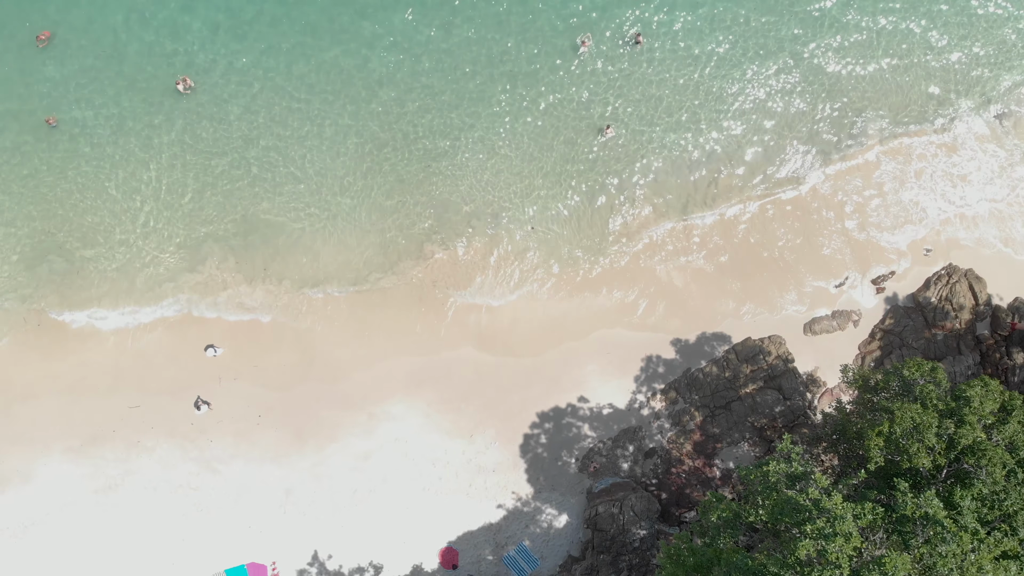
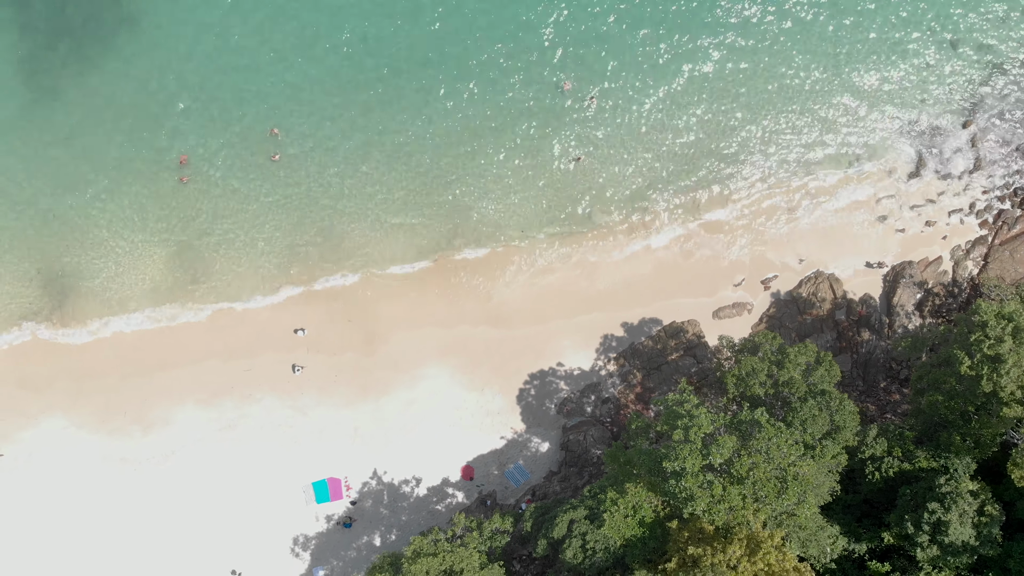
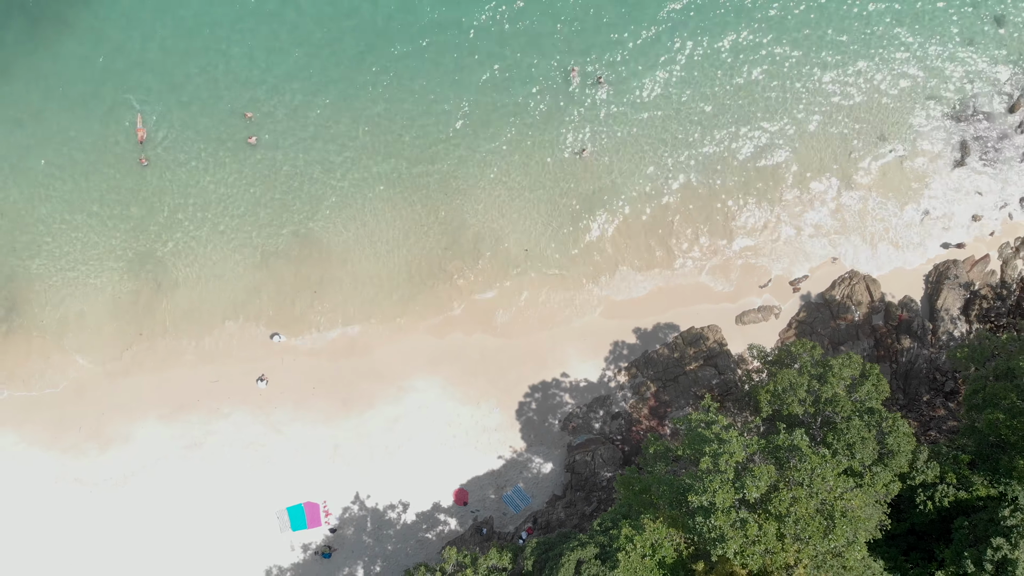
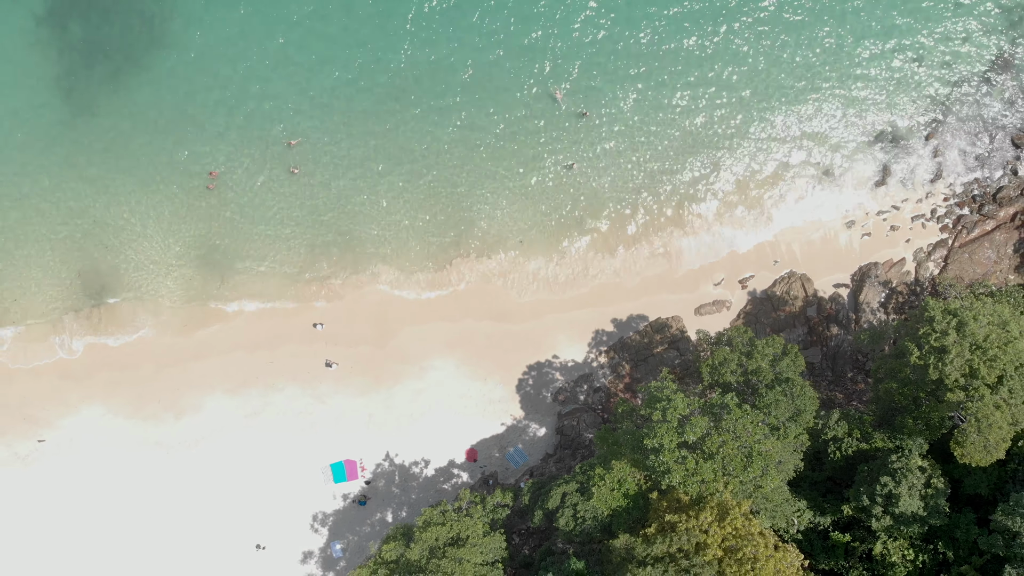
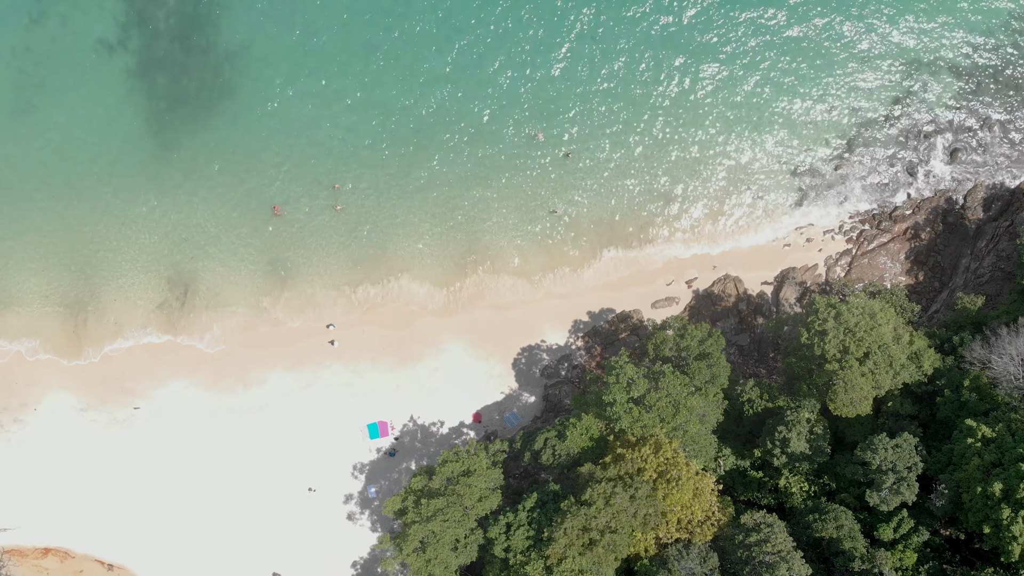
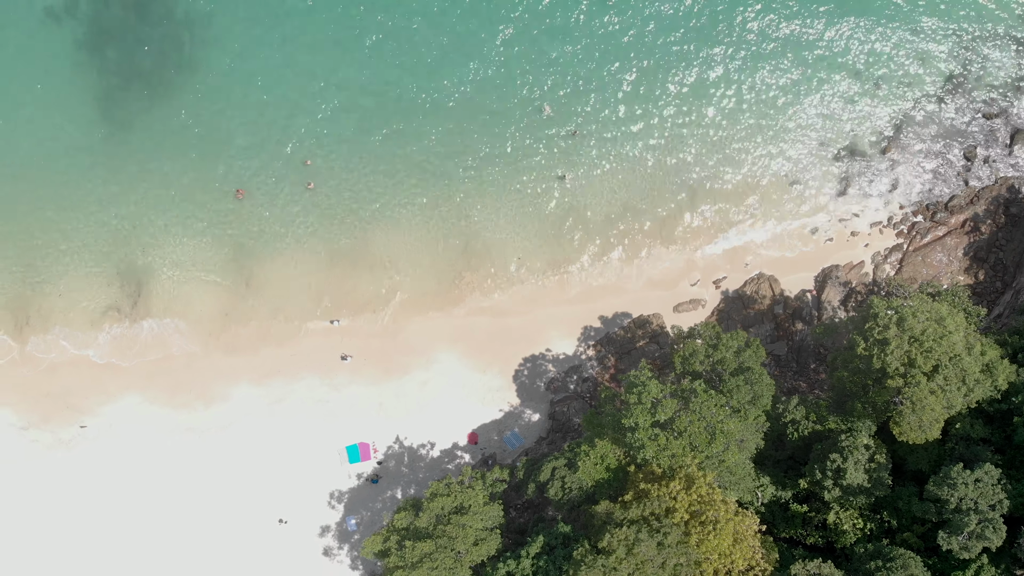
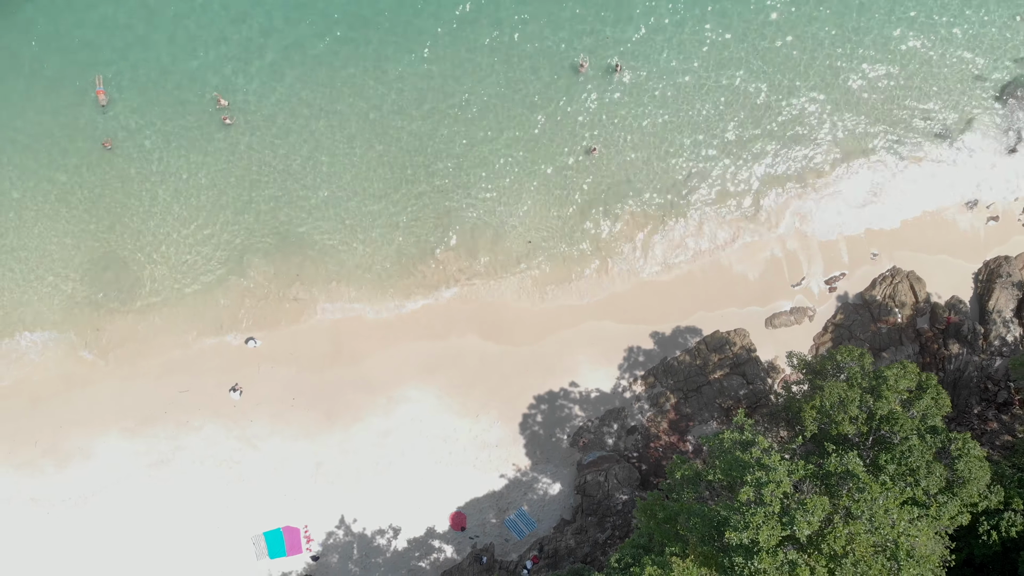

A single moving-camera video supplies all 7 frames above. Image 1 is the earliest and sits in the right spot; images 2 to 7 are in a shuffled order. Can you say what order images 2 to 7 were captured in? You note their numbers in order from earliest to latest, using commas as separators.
7, 3, 2, 4, 6, 5
